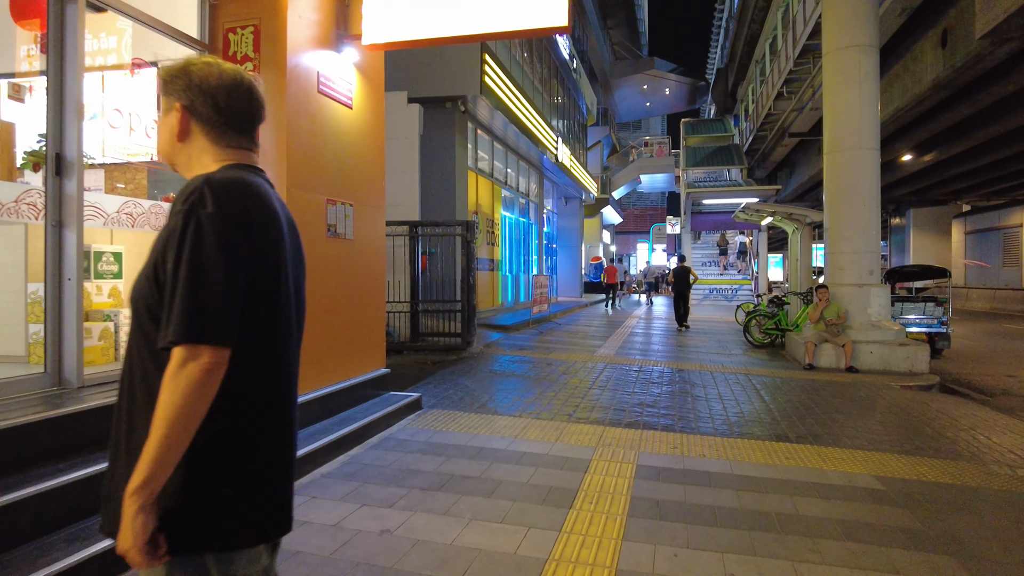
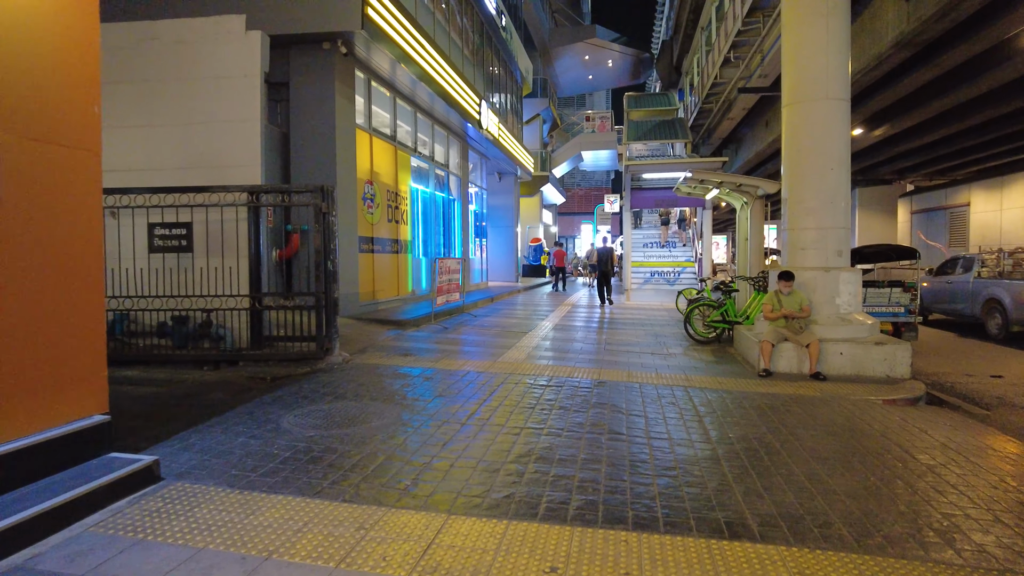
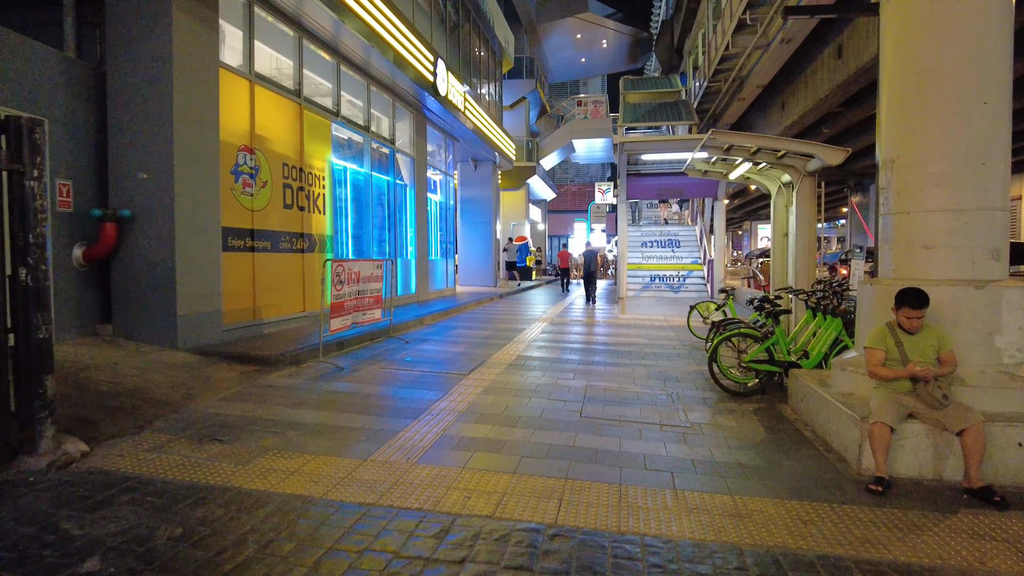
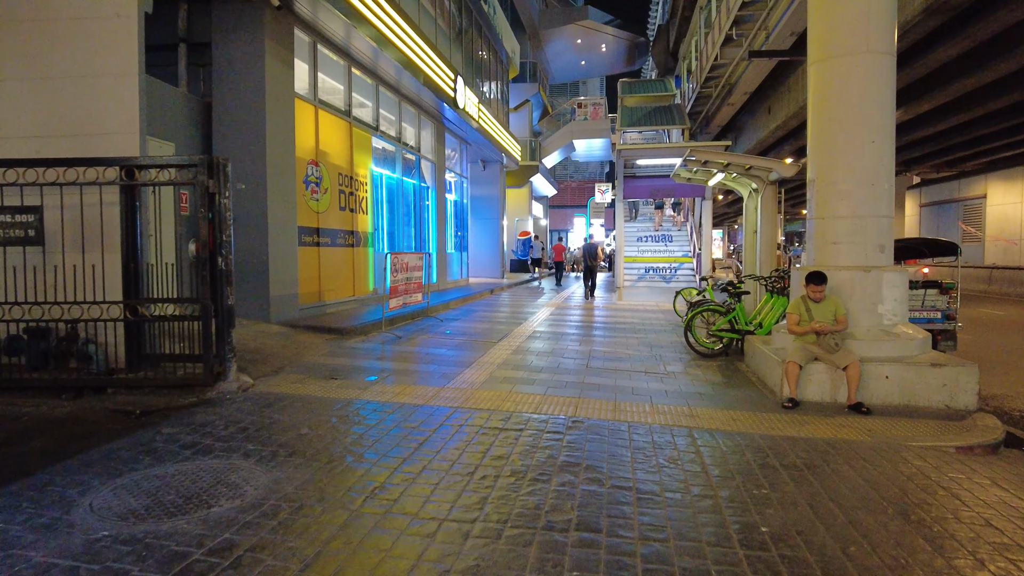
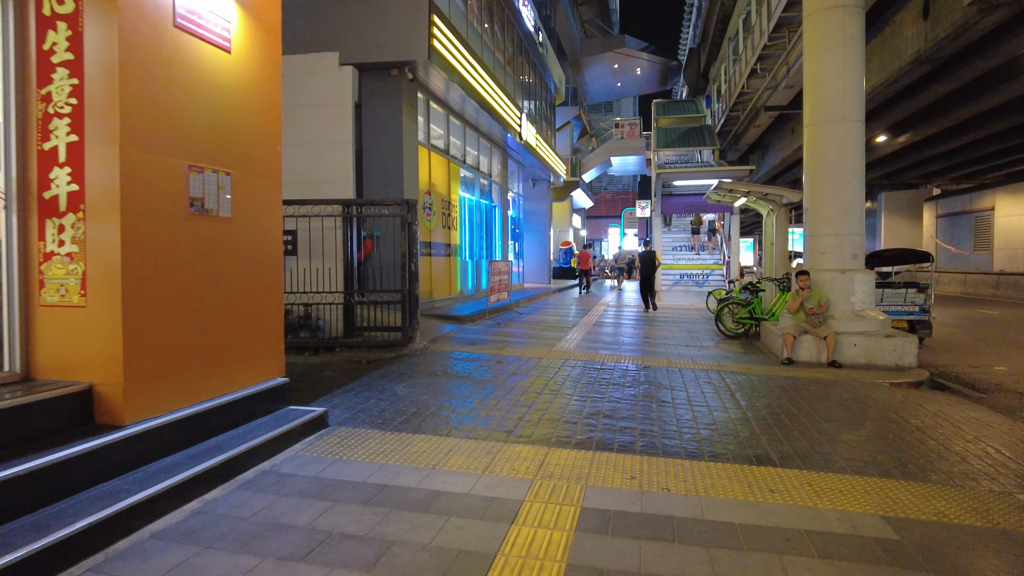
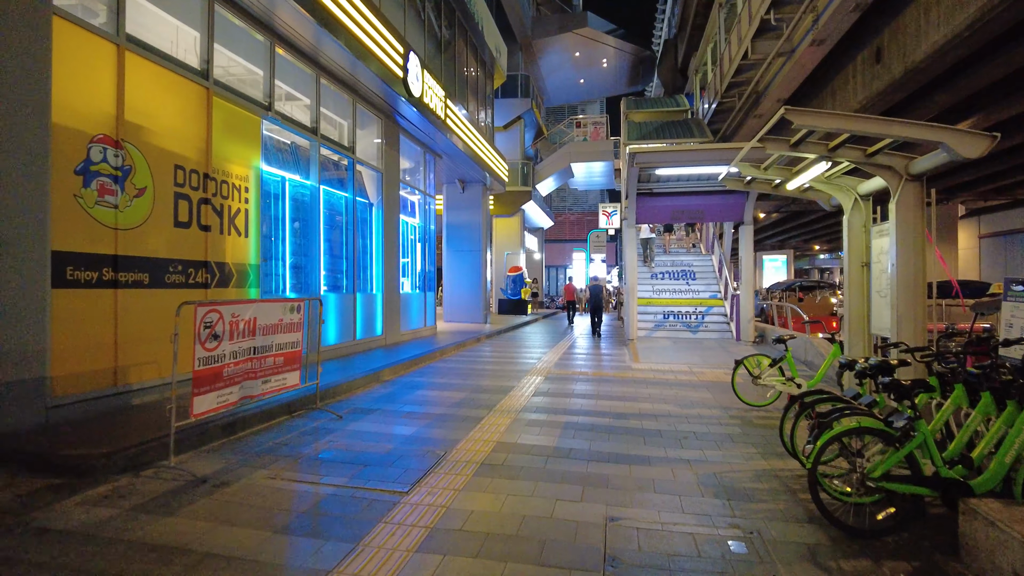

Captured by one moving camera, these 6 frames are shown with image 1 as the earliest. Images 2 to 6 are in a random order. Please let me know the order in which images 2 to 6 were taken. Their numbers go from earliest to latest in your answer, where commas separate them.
5, 2, 4, 3, 6
